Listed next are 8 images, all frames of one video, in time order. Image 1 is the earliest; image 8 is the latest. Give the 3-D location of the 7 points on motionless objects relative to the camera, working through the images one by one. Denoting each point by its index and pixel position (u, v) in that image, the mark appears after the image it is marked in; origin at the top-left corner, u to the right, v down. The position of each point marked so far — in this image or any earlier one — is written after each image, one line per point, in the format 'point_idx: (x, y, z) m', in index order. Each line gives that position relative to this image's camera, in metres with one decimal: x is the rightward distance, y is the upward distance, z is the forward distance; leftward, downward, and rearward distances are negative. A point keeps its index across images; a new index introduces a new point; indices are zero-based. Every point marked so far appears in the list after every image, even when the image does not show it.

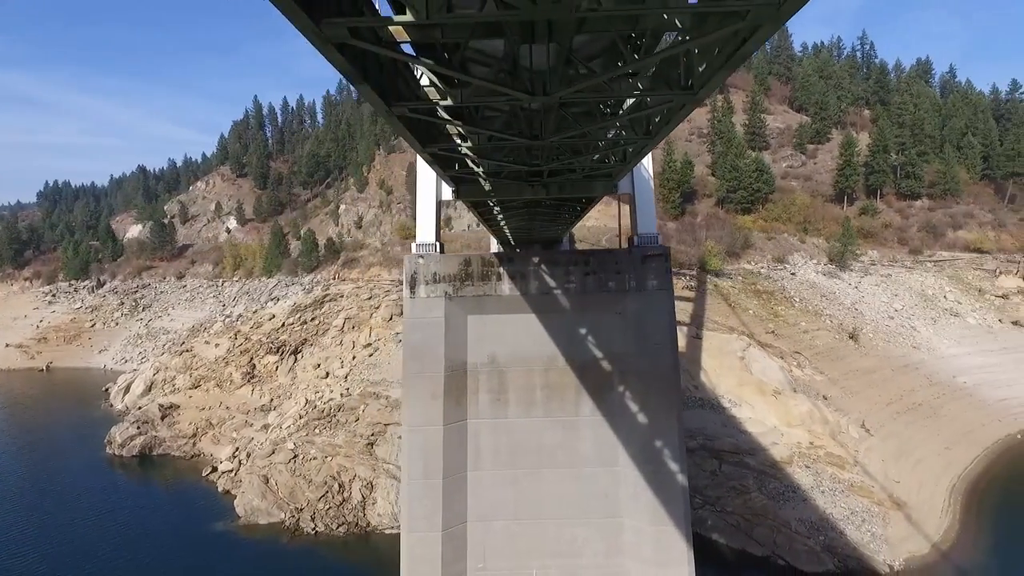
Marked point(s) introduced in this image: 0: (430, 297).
0: (-1.5, -0.2, +11.7) m
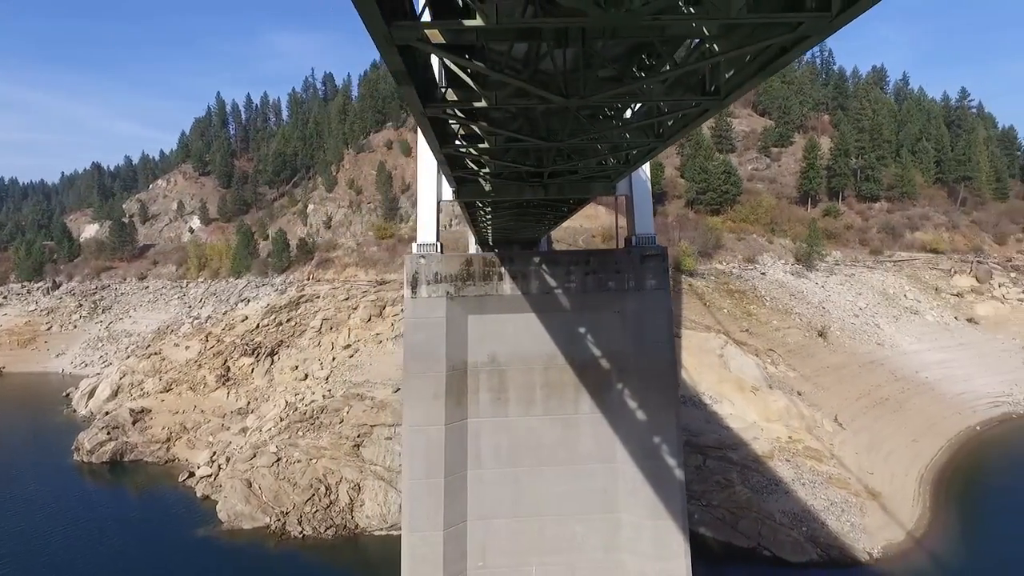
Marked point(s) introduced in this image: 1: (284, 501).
0: (-1.5, -0.2, +11.8) m
1: (-7.0, -6.5, +18.7) m
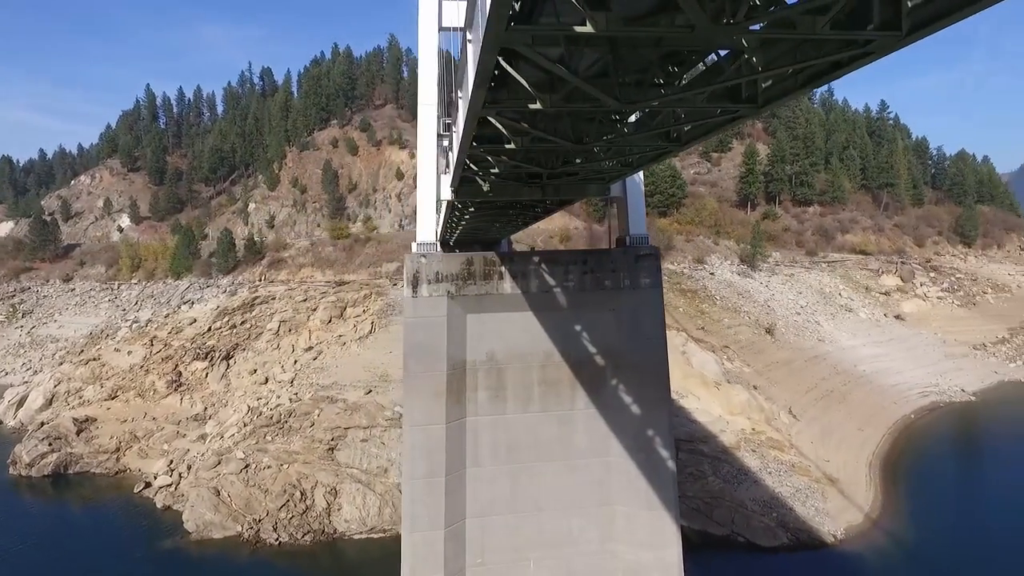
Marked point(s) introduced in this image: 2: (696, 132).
0: (-1.5, -0.2, +11.8) m
1: (-7.6, -6.5, +18.2) m
2: (+2.5, +2.2, +8.5) m
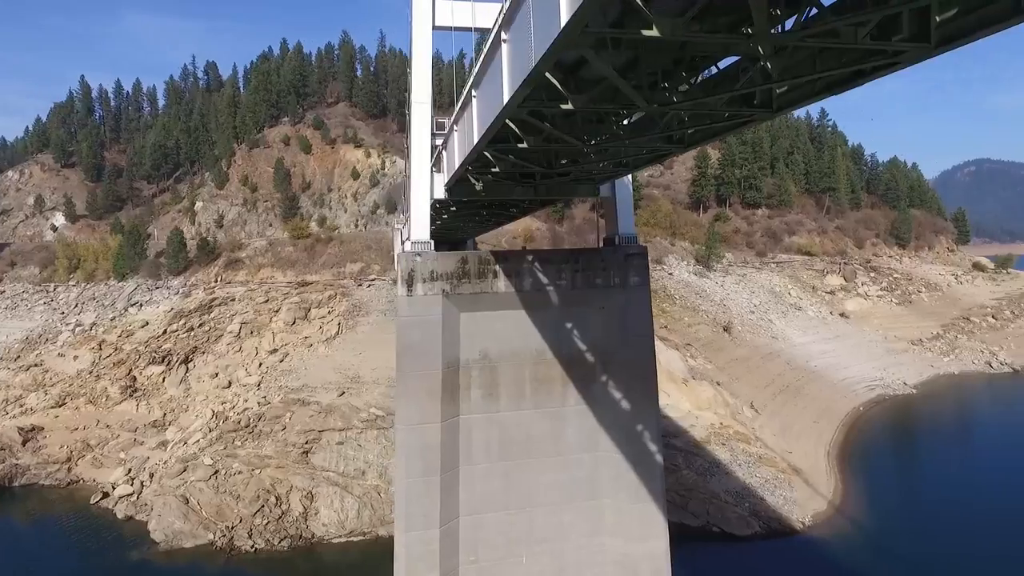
0: (-1.6, -0.1, +11.8) m
1: (-8.2, -6.5, +17.6) m
2: (+2.7, +2.2, +8.8) m
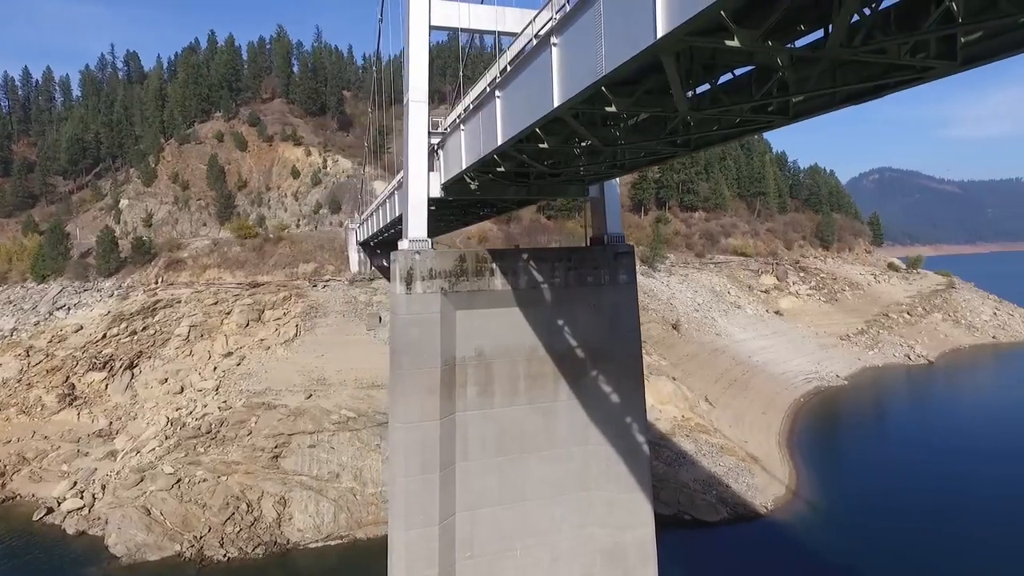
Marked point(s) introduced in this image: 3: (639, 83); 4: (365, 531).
0: (-1.6, -0.1, +11.8) m
1: (-8.7, -6.5, +16.9) m
2: (+2.9, +2.3, +9.3) m
3: (+1.4, +2.2, +6.7) m
4: (-4.1, -6.8, +17.2) m
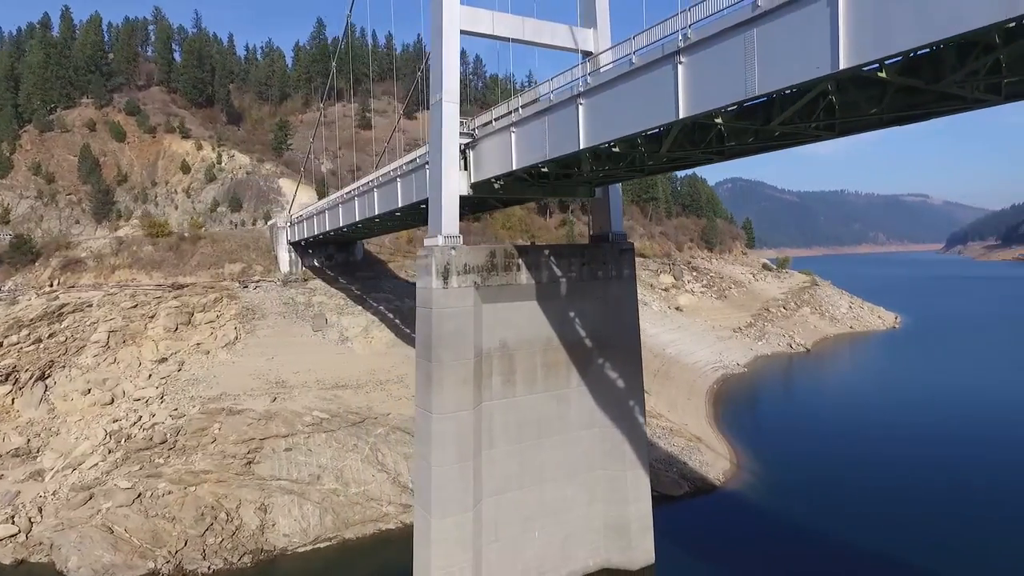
0: (-1.0, 0.0, +12.3) m
1: (-8.9, -6.5, +15.9) m
2: (+3.9, +2.4, +10.7) m
3: (+2.9, +2.4, +7.8) m
4: (-4.4, -6.7, +17.0) m
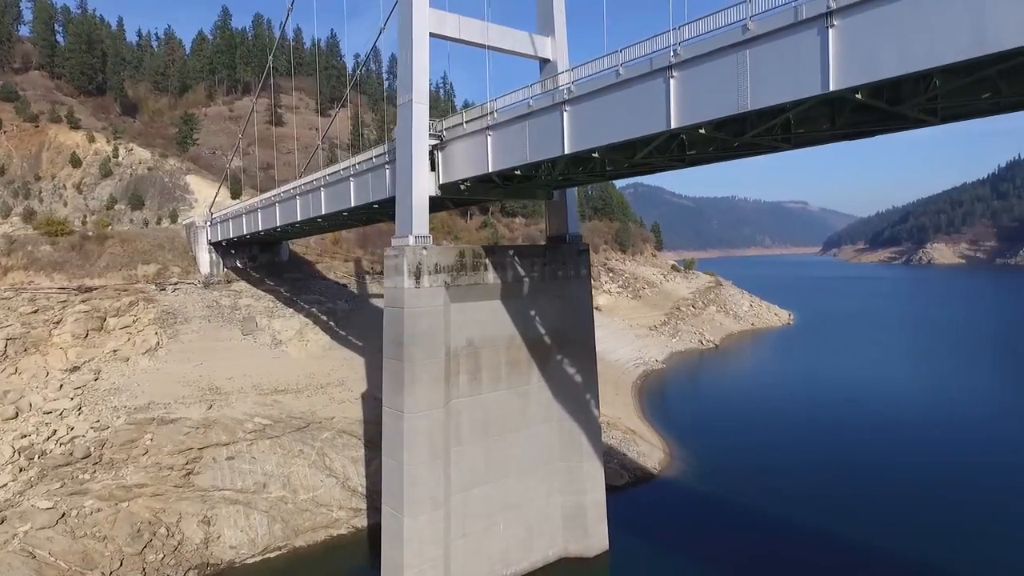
0: (-1.6, 0.0, +12.4) m
1: (-9.9, -6.5, +14.8) m
2: (+3.5, +2.5, +11.6) m
3: (+2.9, +2.5, +8.6) m
4: (-5.6, -6.8, +16.6) m
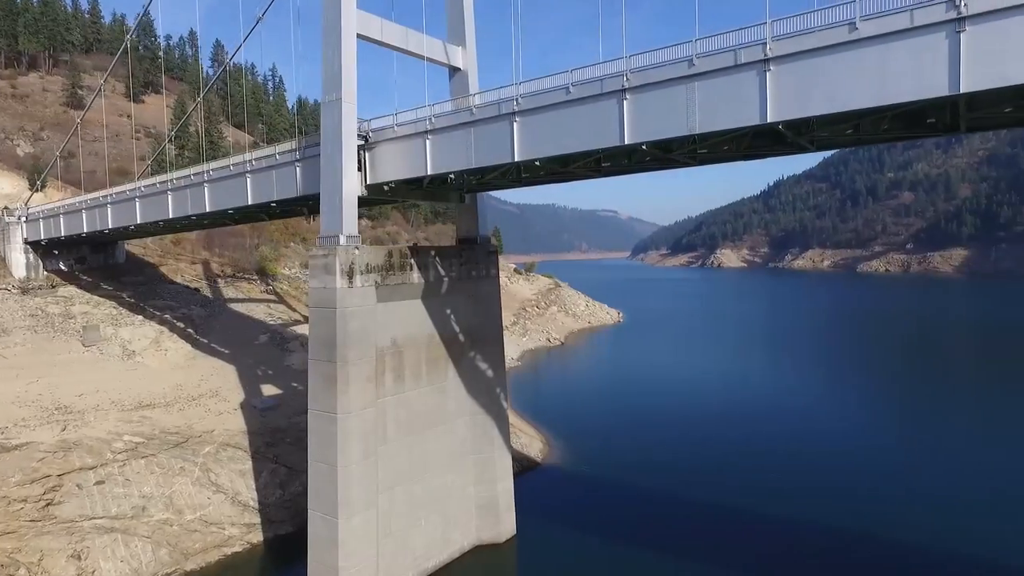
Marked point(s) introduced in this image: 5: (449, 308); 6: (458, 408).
0: (-3.0, 0.0, +12.4) m
1: (-11.6, -6.6, +12.5) m
2: (+2.1, +2.5, +13.0) m
3: (+2.3, +2.5, +10.0) m
4: (-7.9, -6.8, +15.3) m
5: (-1.5, -0.5, +15.0) m
6: (-1.3, -3.0, +15.3) m
